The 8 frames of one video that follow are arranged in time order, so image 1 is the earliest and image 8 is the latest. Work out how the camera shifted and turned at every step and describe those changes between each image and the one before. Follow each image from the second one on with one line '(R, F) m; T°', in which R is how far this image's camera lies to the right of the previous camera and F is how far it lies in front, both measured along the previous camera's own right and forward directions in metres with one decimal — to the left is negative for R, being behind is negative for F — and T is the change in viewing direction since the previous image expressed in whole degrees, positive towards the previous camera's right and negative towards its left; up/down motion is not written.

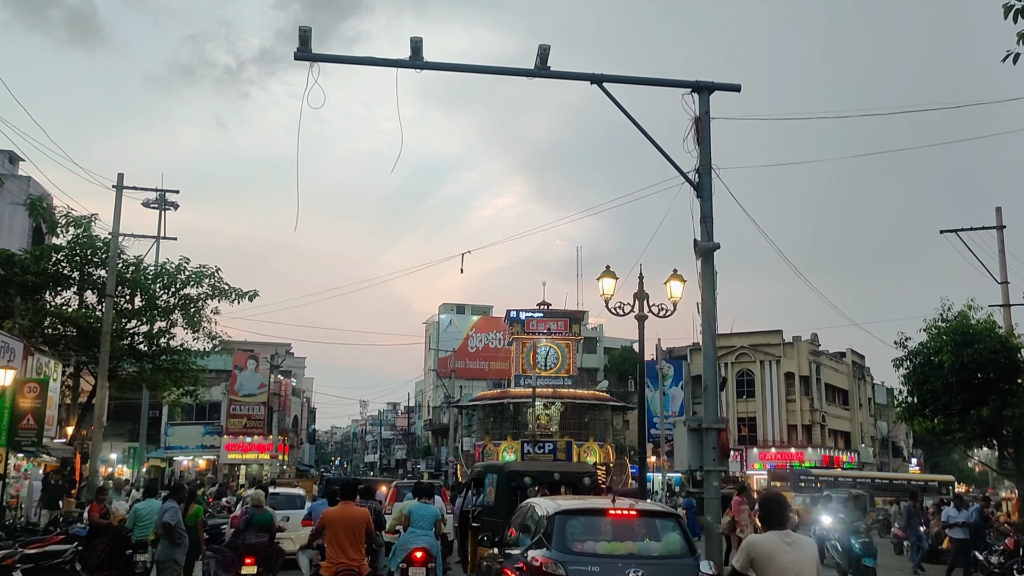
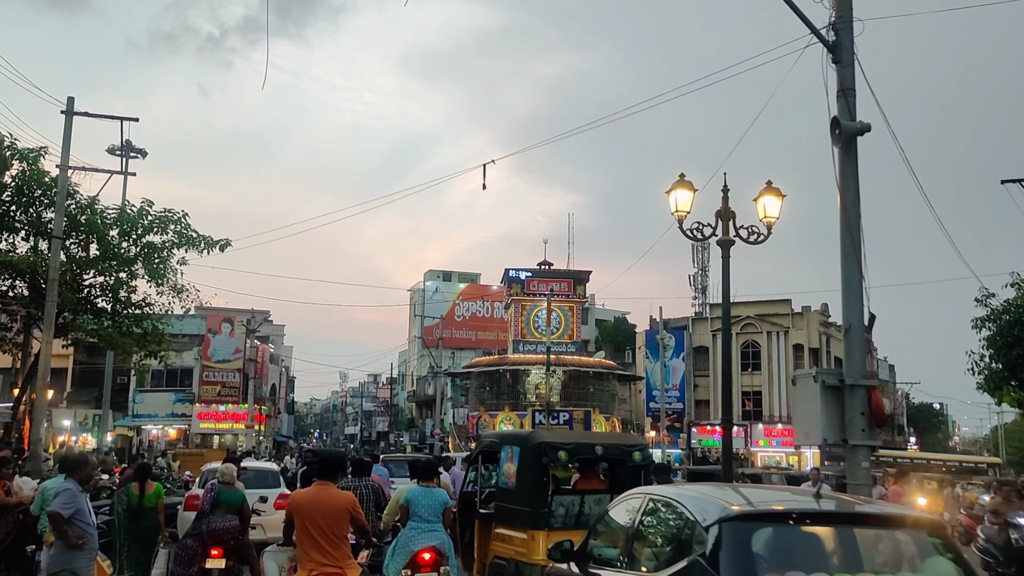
(-0.6, +2.8) m; +1°
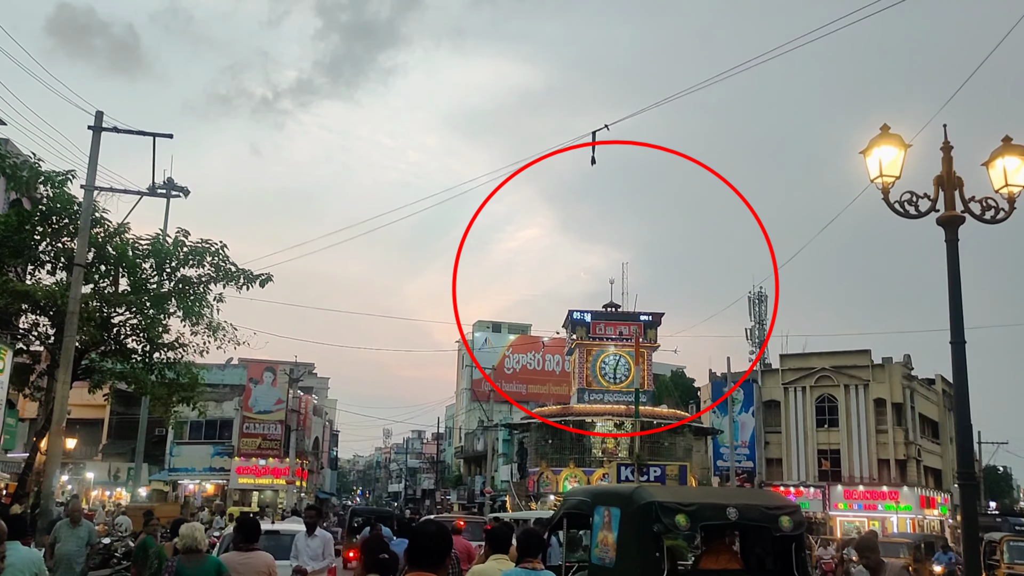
(-0.6, +2.5) m; -3°
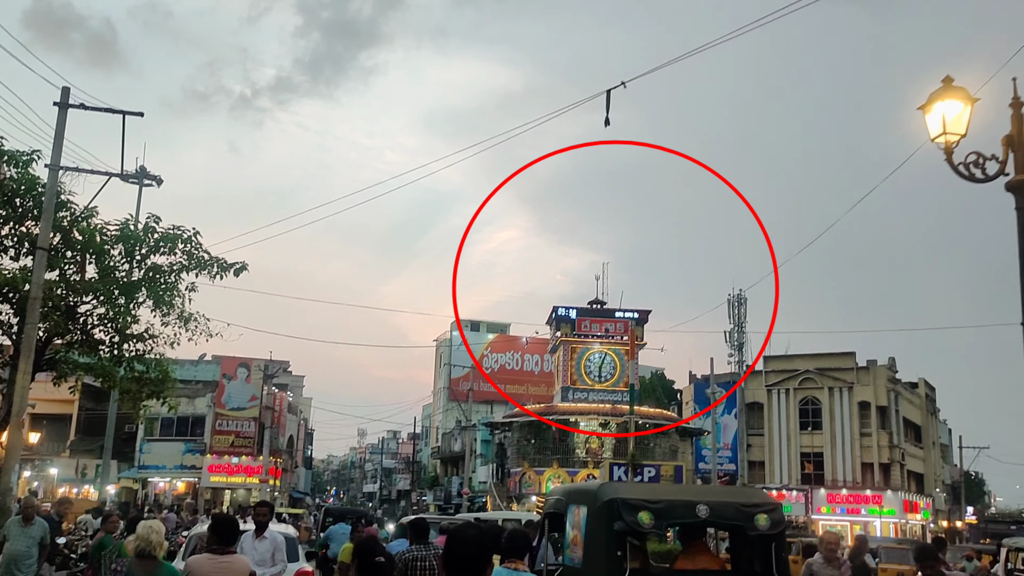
(-0.2, +0.7) m; +1°
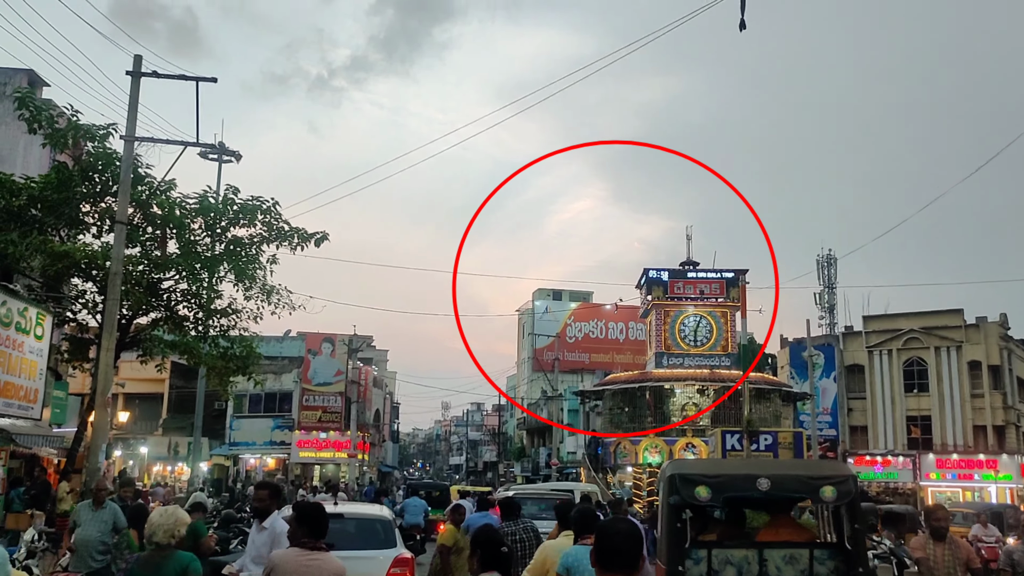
(-0.3, +1.0) m; -5°
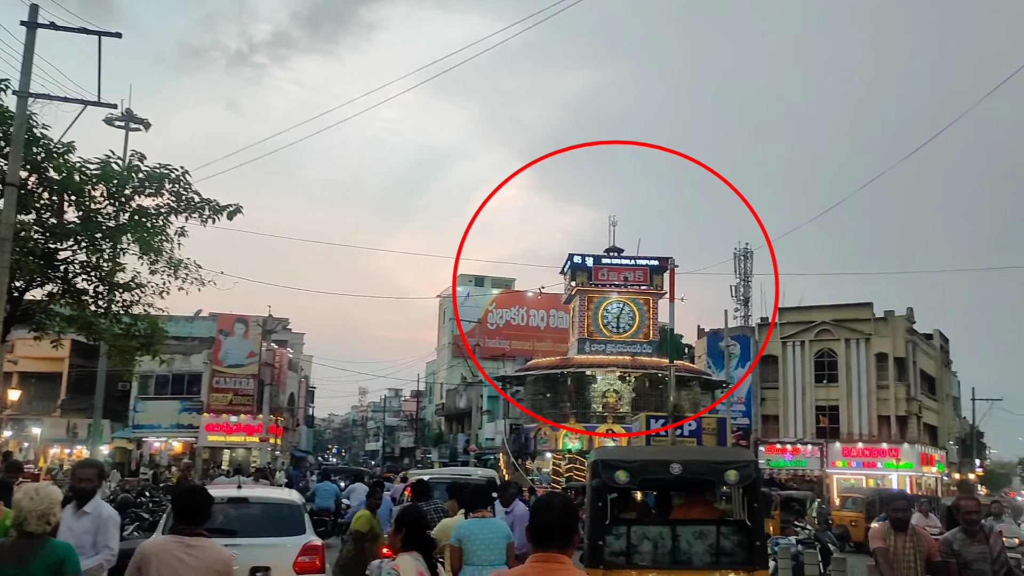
(0.0, +0.5) m; +5°
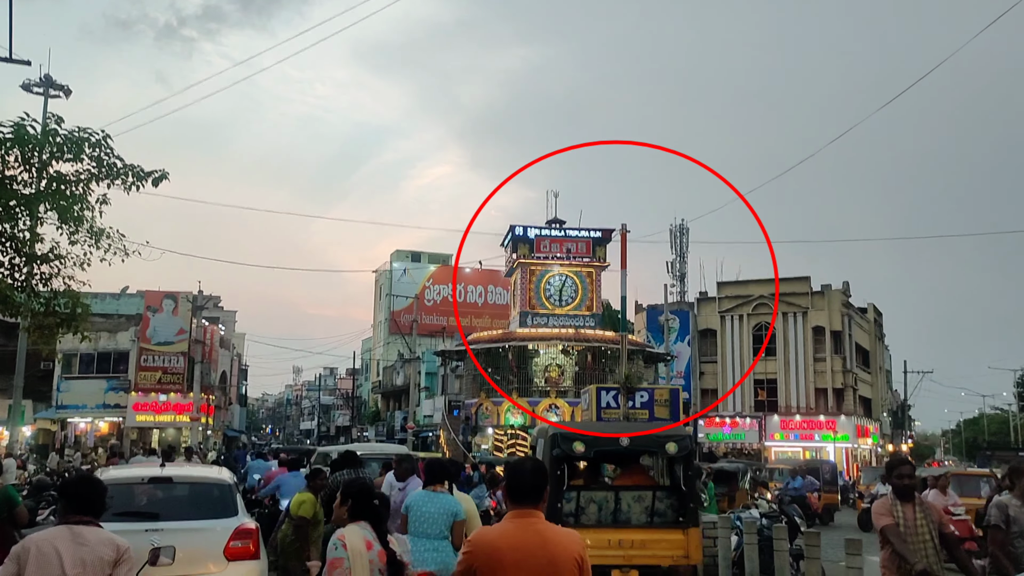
(-0.1, +0.5) m; +4°
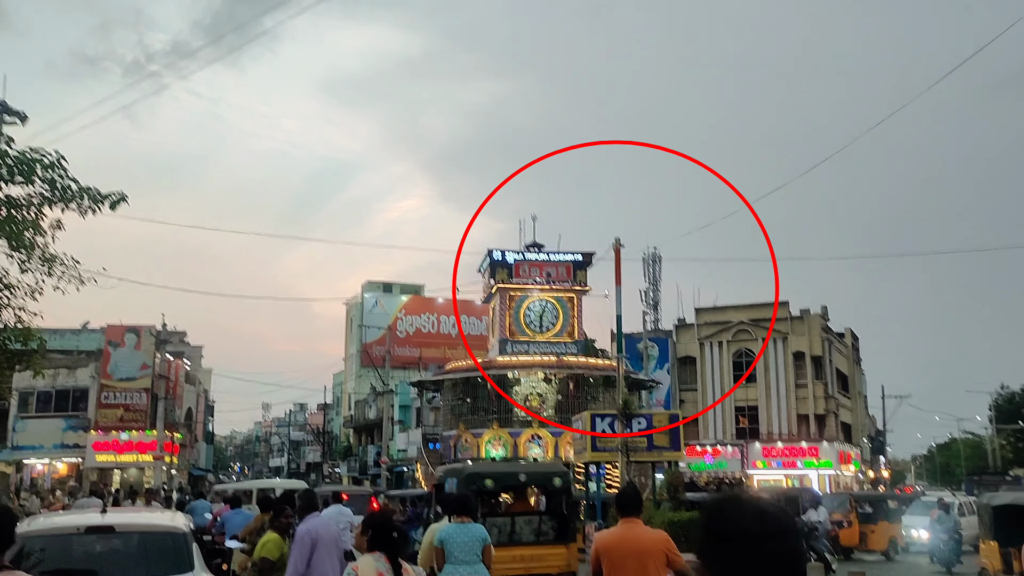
(-0.2, +0.9) m; +2°
